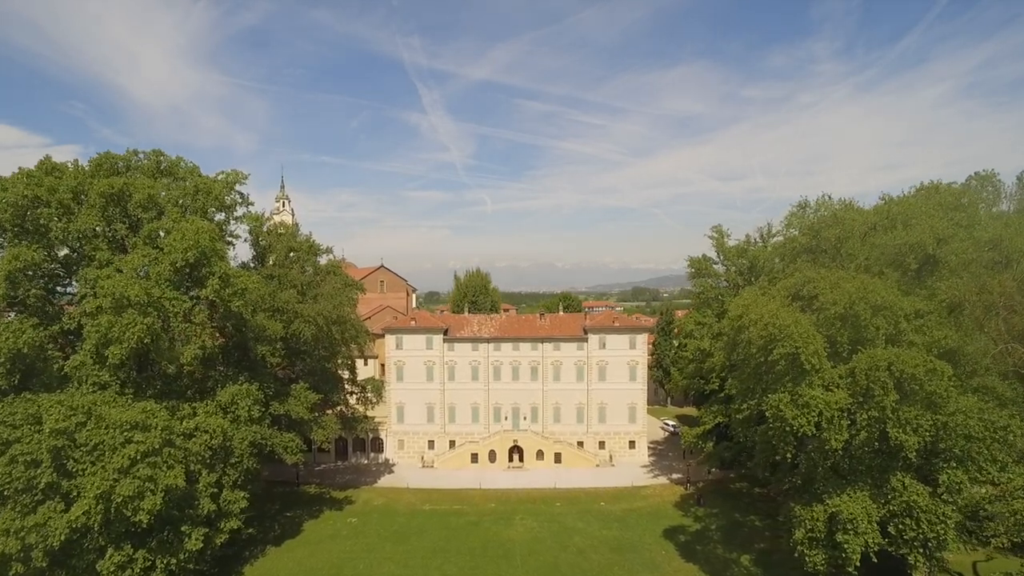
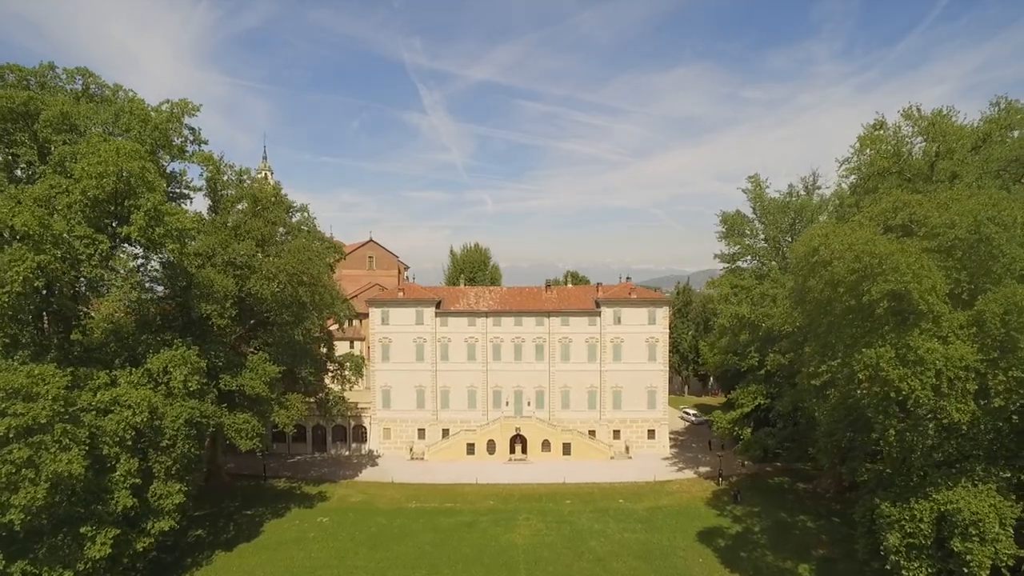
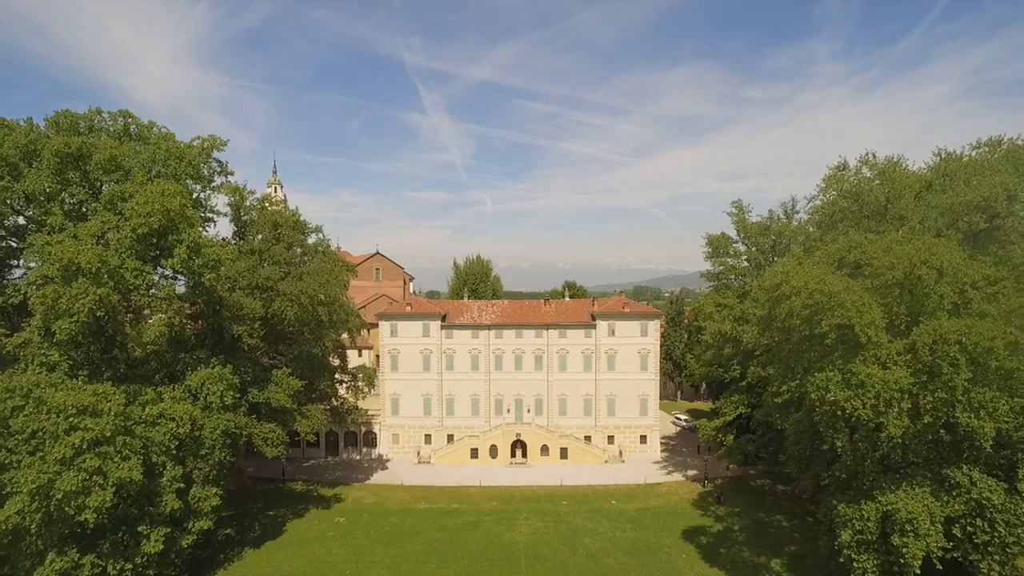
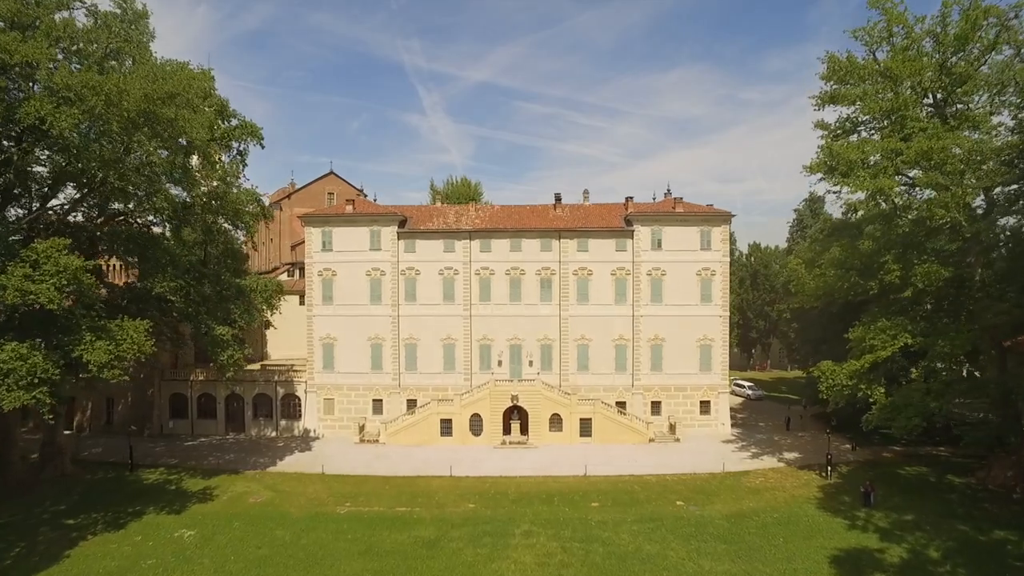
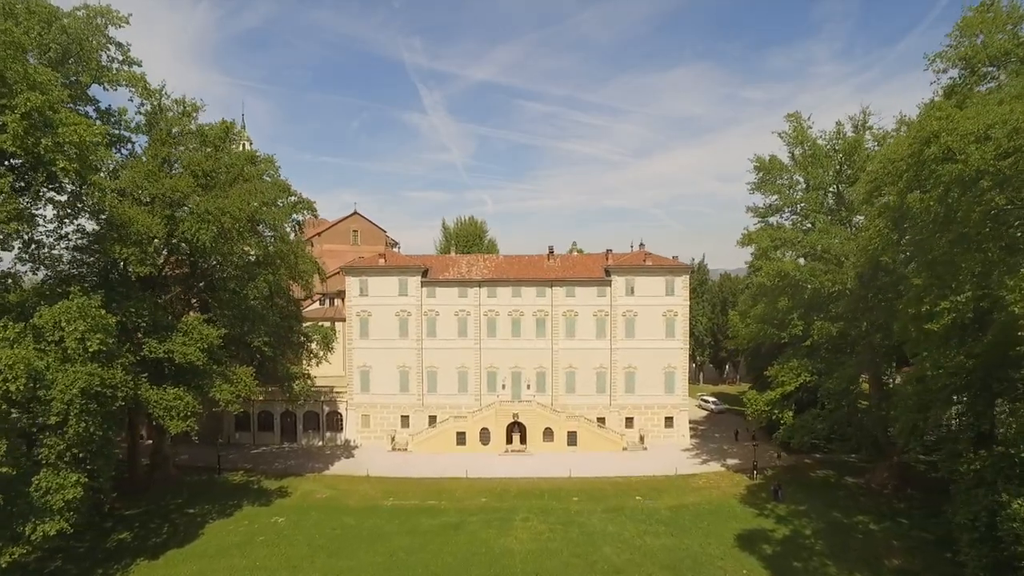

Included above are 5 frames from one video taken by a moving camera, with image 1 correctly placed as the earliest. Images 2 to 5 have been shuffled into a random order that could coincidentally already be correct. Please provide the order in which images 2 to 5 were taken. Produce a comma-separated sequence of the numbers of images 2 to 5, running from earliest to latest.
3, 2, 5, 4
